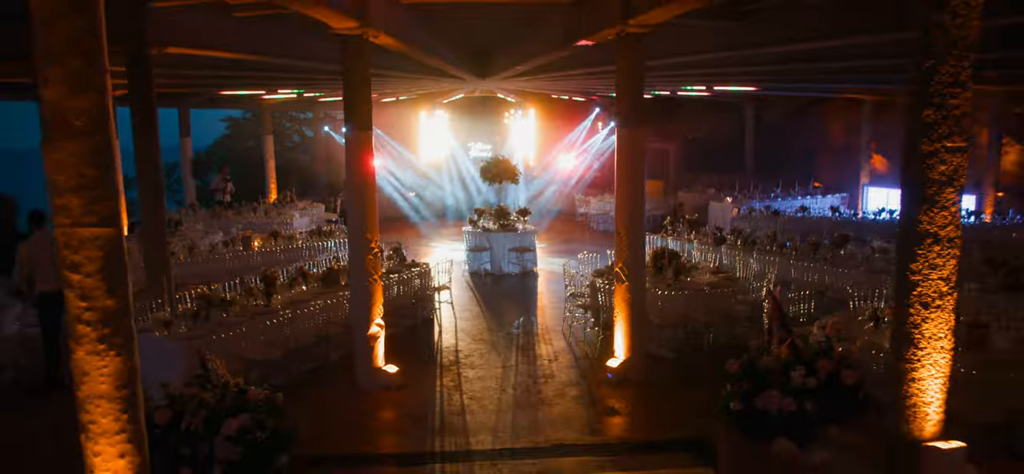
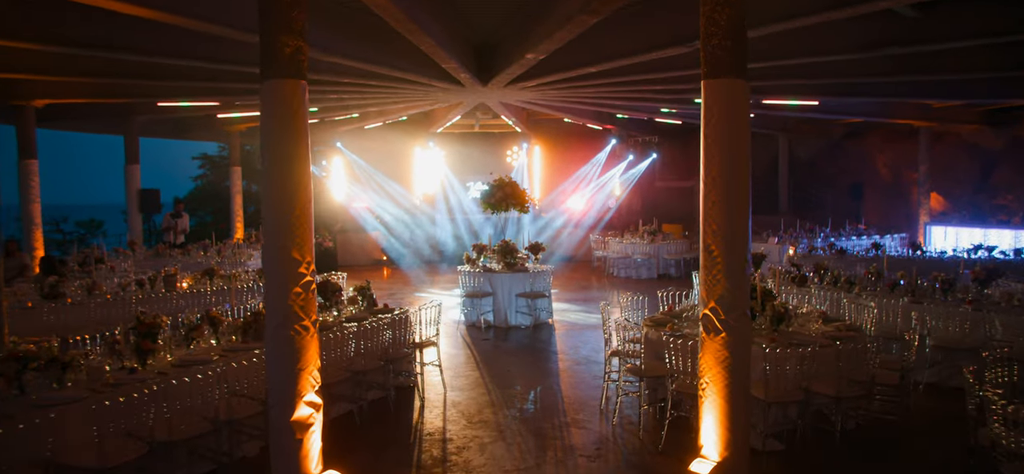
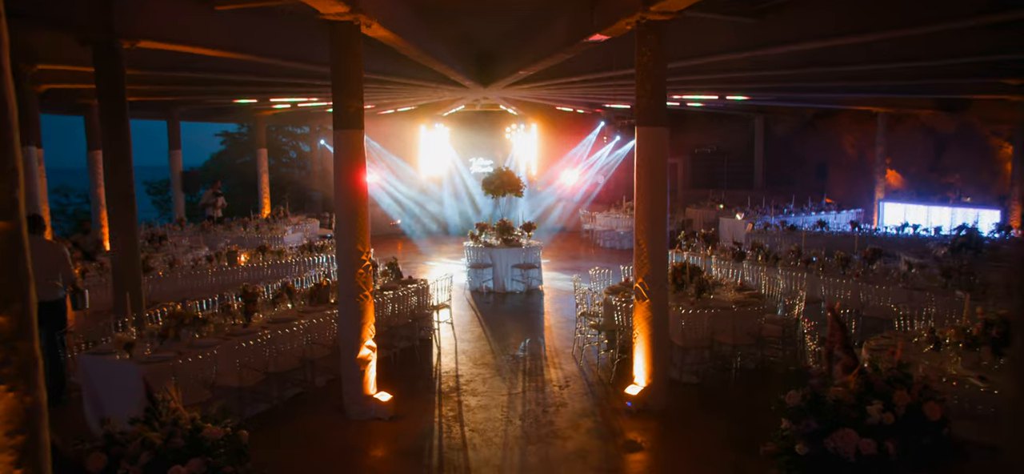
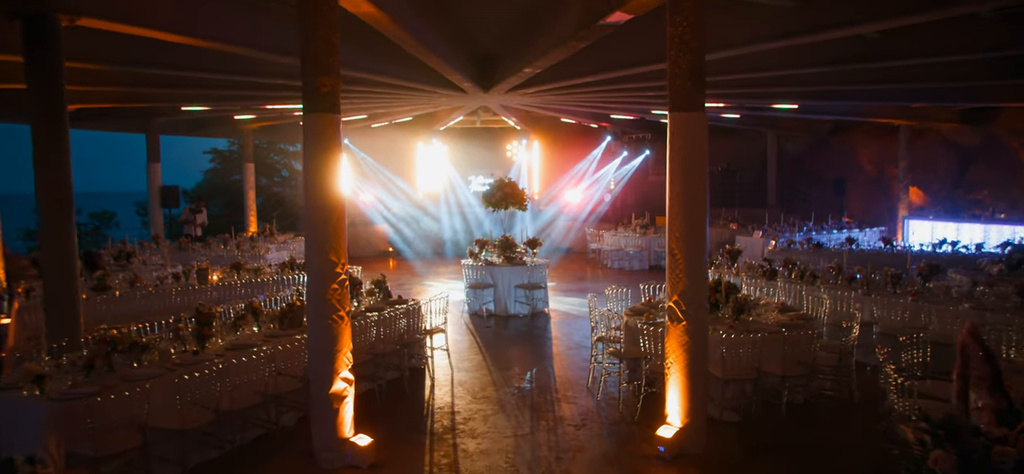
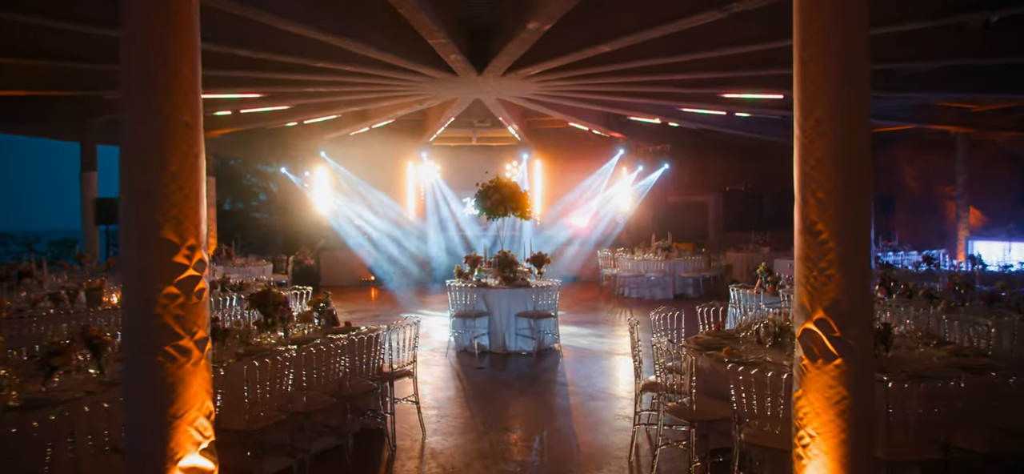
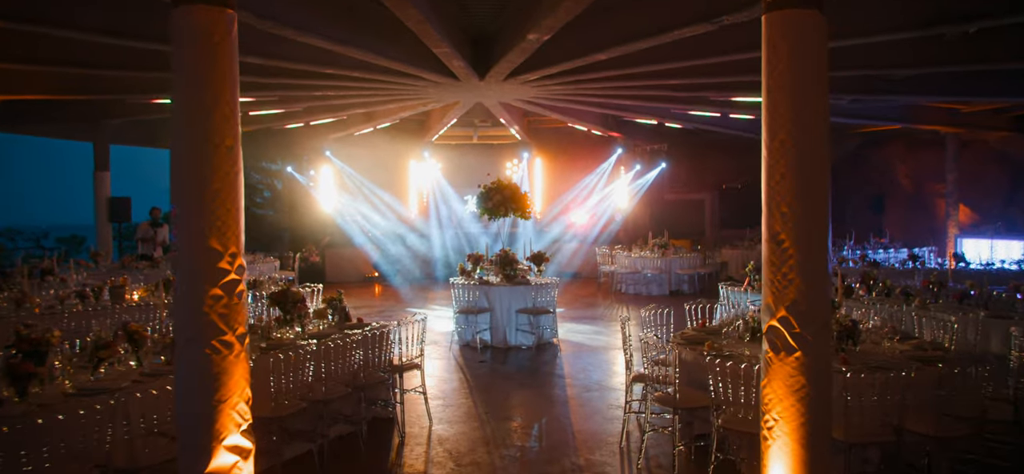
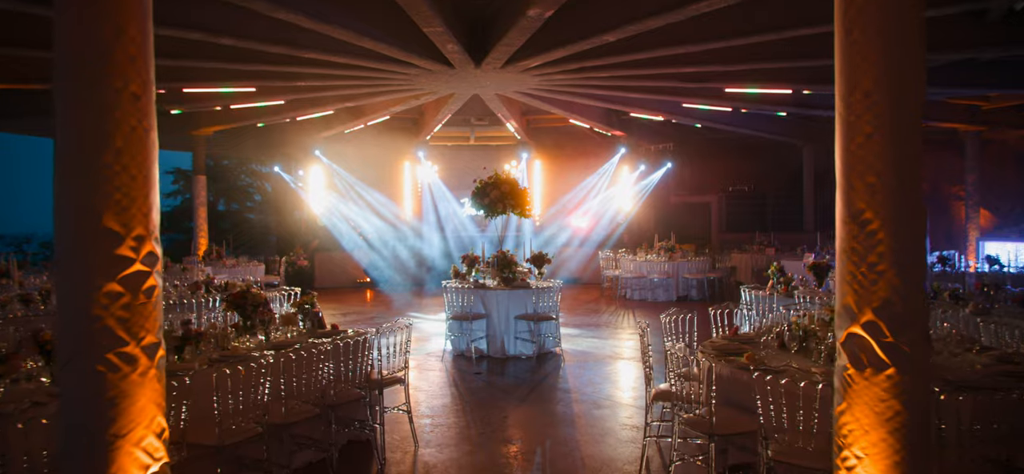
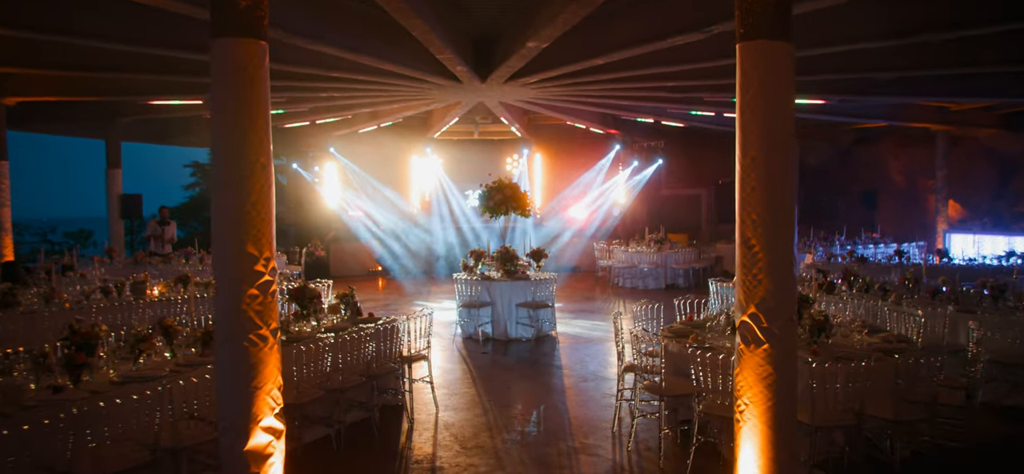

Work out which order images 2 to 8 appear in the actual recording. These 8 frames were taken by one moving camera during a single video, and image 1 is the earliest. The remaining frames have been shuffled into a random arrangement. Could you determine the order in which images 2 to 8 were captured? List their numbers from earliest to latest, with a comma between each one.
3, 4, 2, 8, 6, 5, 7
